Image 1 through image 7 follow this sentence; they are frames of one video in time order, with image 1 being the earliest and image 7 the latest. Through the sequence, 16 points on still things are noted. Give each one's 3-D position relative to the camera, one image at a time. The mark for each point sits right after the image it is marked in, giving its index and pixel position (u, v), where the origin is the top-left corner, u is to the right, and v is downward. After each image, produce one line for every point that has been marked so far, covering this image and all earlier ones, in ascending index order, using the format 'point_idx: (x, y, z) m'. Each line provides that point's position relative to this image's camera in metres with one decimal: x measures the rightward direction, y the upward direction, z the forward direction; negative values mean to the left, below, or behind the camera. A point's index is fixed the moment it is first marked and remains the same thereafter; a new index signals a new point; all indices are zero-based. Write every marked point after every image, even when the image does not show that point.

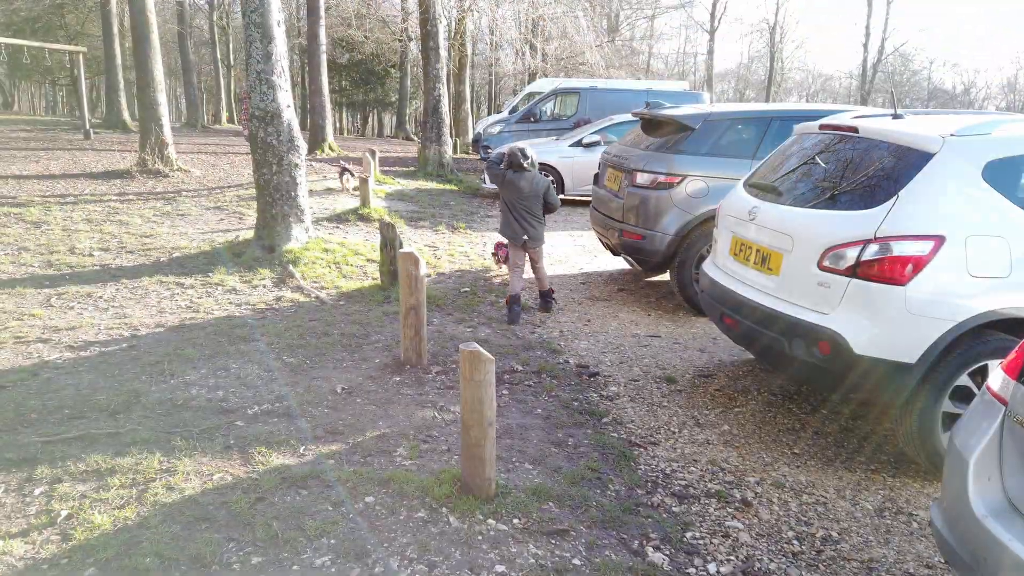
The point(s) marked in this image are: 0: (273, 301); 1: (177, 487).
0: (-1.9, -0.1, +6.0) m
1: (-1.4, -0.8, +3.1) m
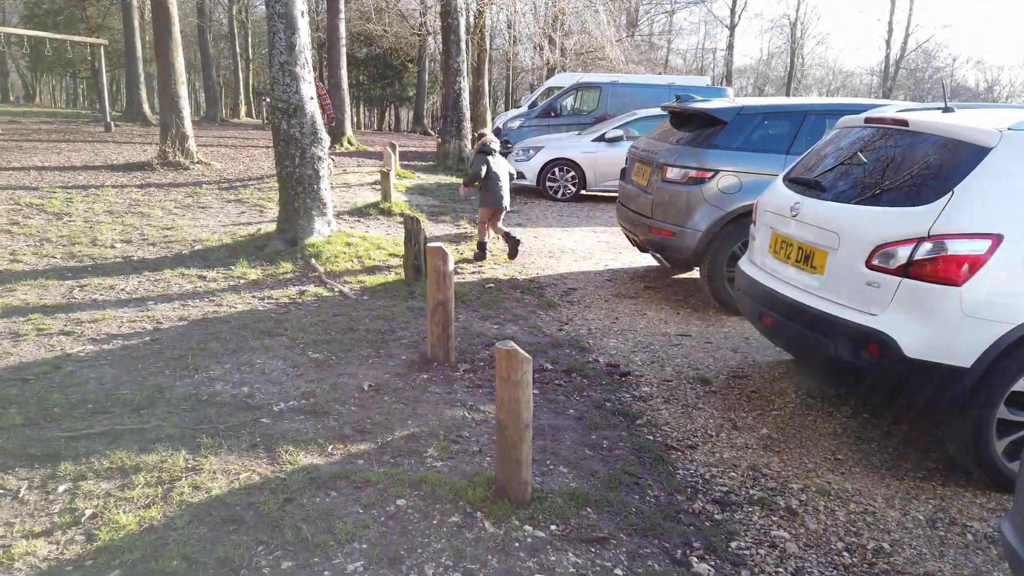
0: (-1.7, -0.1, +5.9) m
1: (-1.3, -0.8, +3.0) m
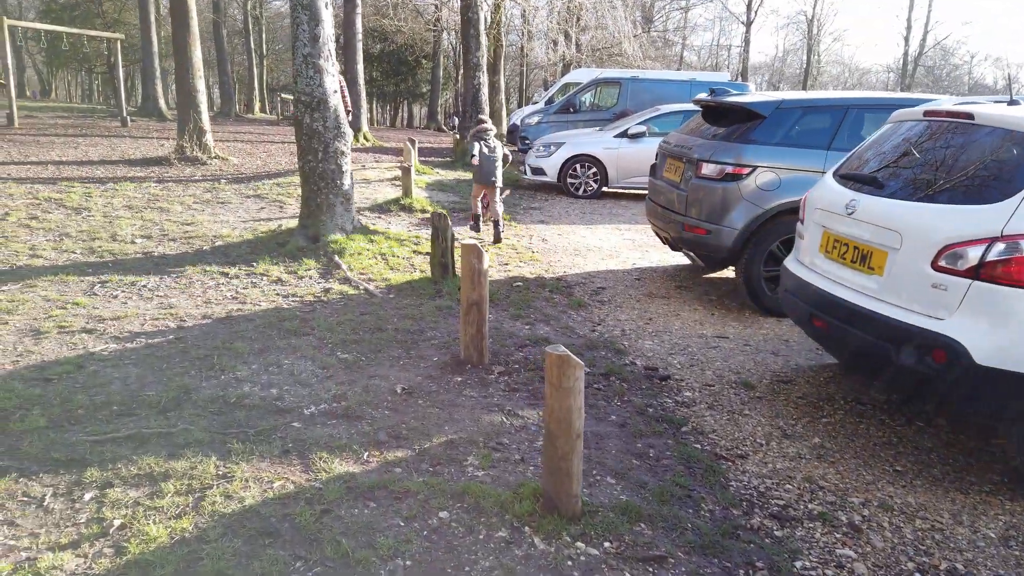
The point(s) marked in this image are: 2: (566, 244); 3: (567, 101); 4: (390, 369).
0: (-1.5, 0.0, +5.7) m
1: (-1.1, -0.8, +2.9) m
2: (+0.6, +0.5, +8.4) m
3: (+1.3, +4.3, +17.1) m
4: (-0.7, -0.5, +4.2) m
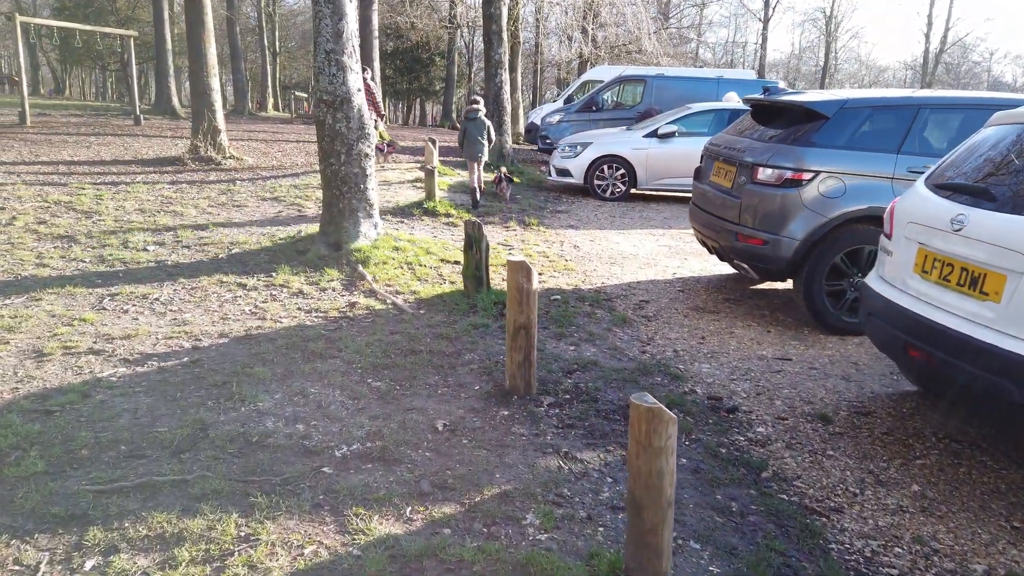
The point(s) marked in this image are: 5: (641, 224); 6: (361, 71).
0: (-1.2, -0.1, +5.3) m
1: (-0.8, -0.9, +2.5) m
2: (+1.0, +0.4, +7.9) m
3: (+1.7, +4.3, +16.6) m
4: (-0.4, -0.6, +3.7) m
5: (+1.7, +0.8, +9.8) m
6: (-1.4, +2.0, +6.7) m
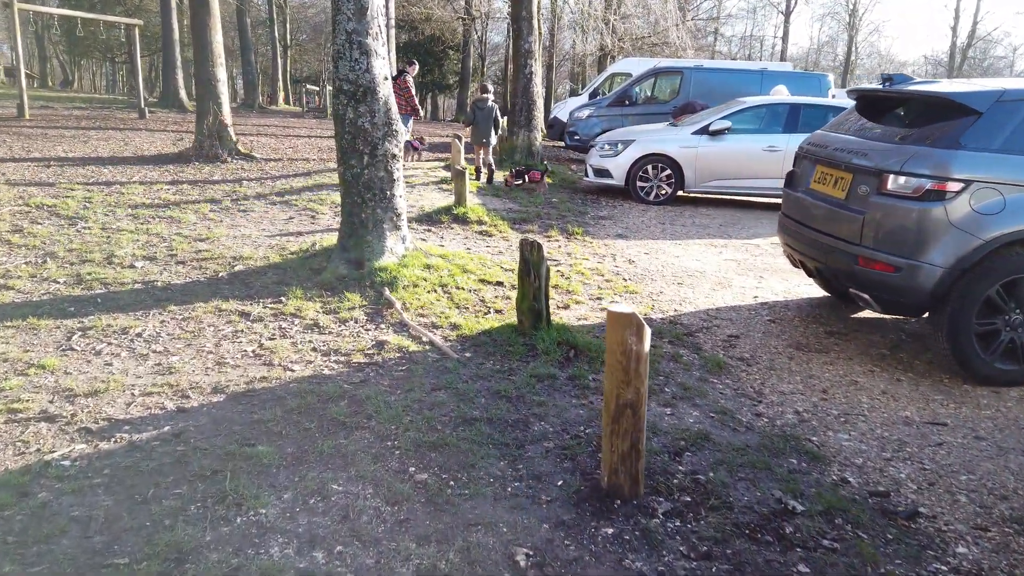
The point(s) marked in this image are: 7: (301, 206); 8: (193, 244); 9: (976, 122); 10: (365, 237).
0: (-0.8, -0.4, +4.2) m
1: (-0.5, -1.2, +1.4) m
2: (+1.4, +0.2, +6.8) m
3: (+2.3, +4.1, +15.5) m
4: (-0.1, -0.8, +2.7) m
5: (+2.2, +0.7, +8.7) m
6: (-1.0, +1.8, +5.6) m
7: (-2.4, +0.9, +8.3) m
8: (-2.8, +0.4, +6.5) m
9: (+2.7, +1.0, +4.4) m
10: (-1.1, +0.4, +5.7) m
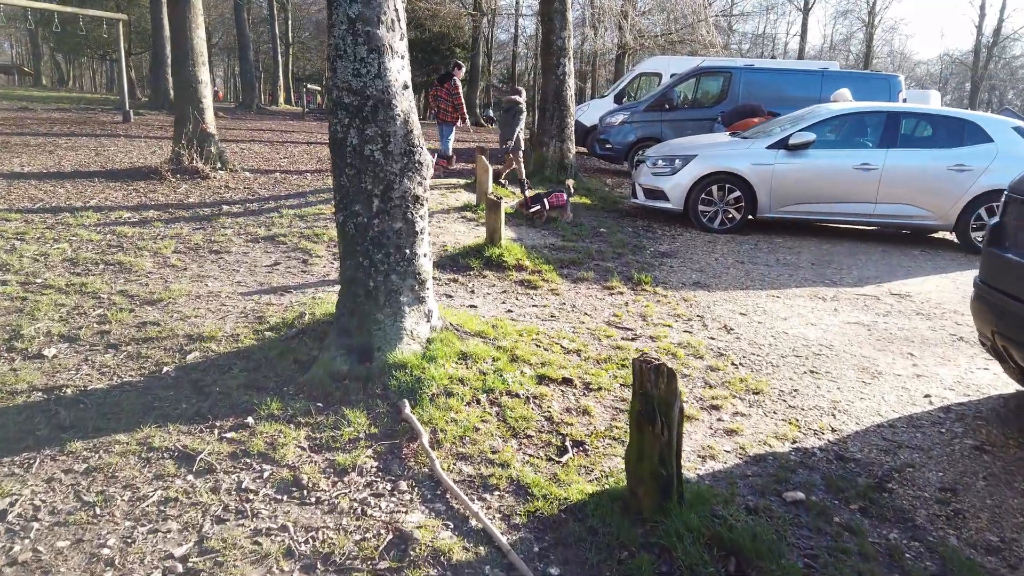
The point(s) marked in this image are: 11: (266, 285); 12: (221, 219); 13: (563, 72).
0: (-0.4, -0.9, +2.5) m
1: (-0.1, -1.7, -0.4) m
2: (+1.8, -0.4, +5.1) m
3: (+2.7, +3.6, +13.7) m
4: (+0.3, -1.3, +0.9) m
5: (+2.6, +0.1, +6.9) m
6: (-0.6, +1.2, +3.9) m
7: (-2.0, +0.4, +6.5) m
8: (-2.4, -0.1, +4.7) m
9: (+3.1, +0.4, +2.6) m
10: (-0.7, -0.2, +3.9) m
11: (-1.8, 0.0, +5.4) m
12: (-3.0, +0.7, +7.6) m
13: (+0.7, +3.1, +10.7) m
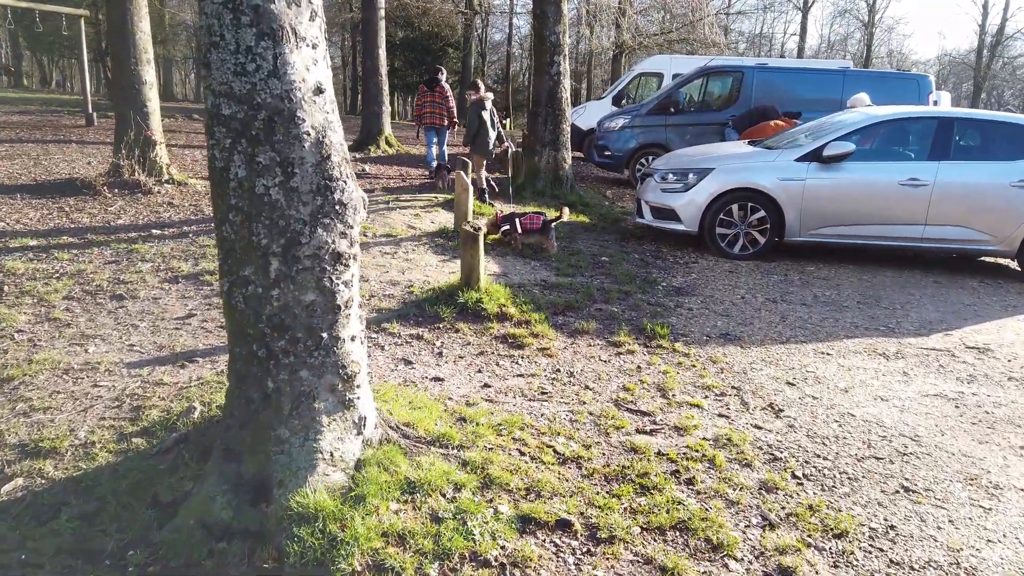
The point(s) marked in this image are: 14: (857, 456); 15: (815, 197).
0: (-0.5, -1.3, +1.2) m
1: (-0.2, -2.1, -1.7) m
2: (+1.7, -0.7, +3.8) m
3: (+2.6, +3.2, +12.4) m
4: (+0.2, -1.7, -0.4) m
5: (+2.5, -0.3, +5.6) m
6: (-0.7, +0.9, +2.6) m
7: (-2.1, 0.0, +5.2) m
8: (-2.5, -0.5, +3.4) m
9: (+3.0, +0.1, +1.3) m
10: (-0.9, -0.5, +2.6) m
11: (-1.9, -0.3, +4.1) m
12: (-3.2, +0.3, +6.3) m
13: (+0.6, +2.8, +9.4) m
14: (+1.6, -0.8, +3.4) m
15: (+3.0, +0.9, +7.2) m
